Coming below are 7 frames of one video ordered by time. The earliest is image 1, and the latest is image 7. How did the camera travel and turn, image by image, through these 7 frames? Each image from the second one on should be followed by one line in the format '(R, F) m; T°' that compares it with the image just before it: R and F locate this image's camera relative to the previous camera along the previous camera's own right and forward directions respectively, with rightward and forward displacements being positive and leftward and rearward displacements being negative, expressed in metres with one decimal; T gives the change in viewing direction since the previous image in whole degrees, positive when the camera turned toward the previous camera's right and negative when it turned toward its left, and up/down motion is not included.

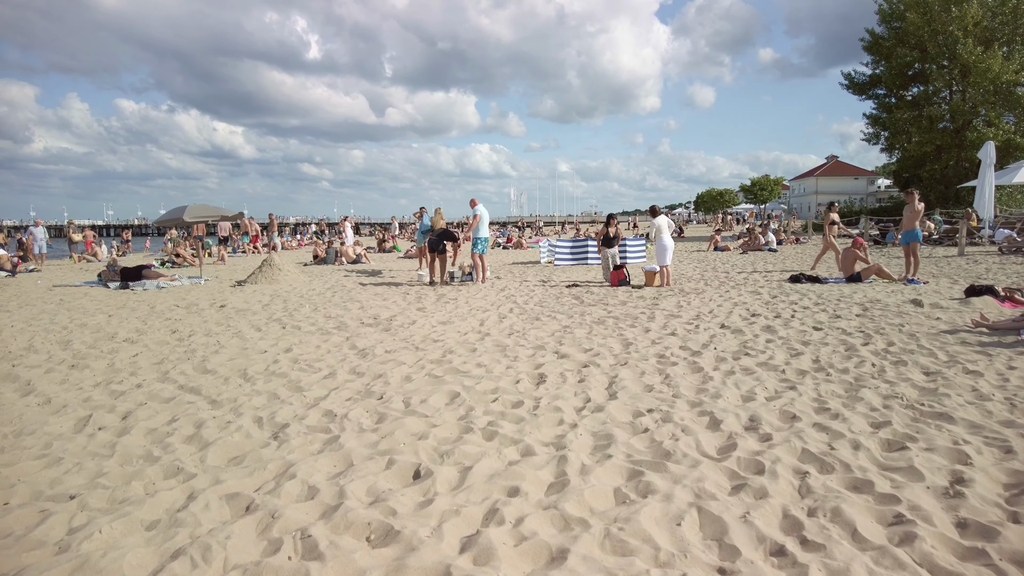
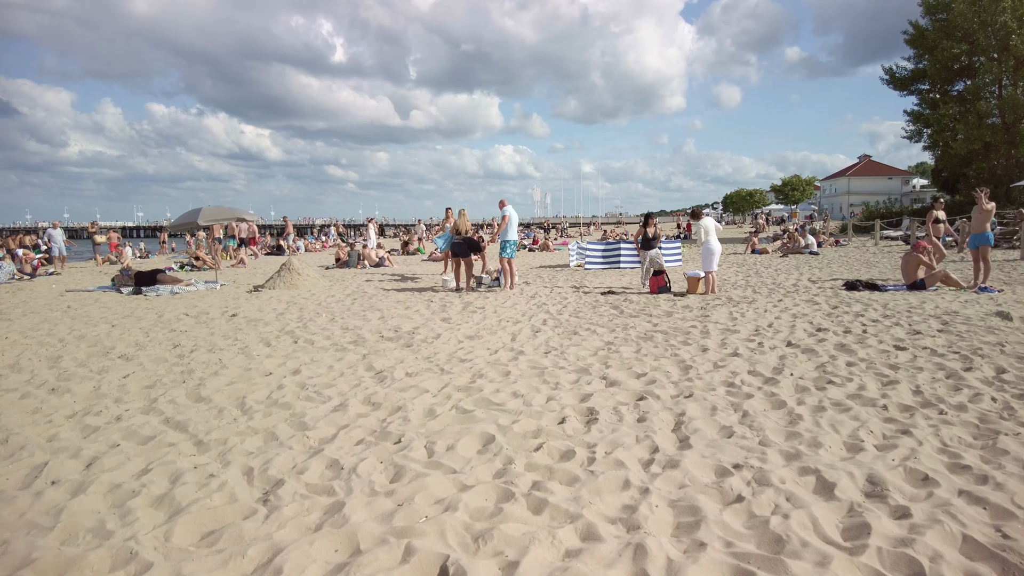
(-0.1, +0.7) m; -2°
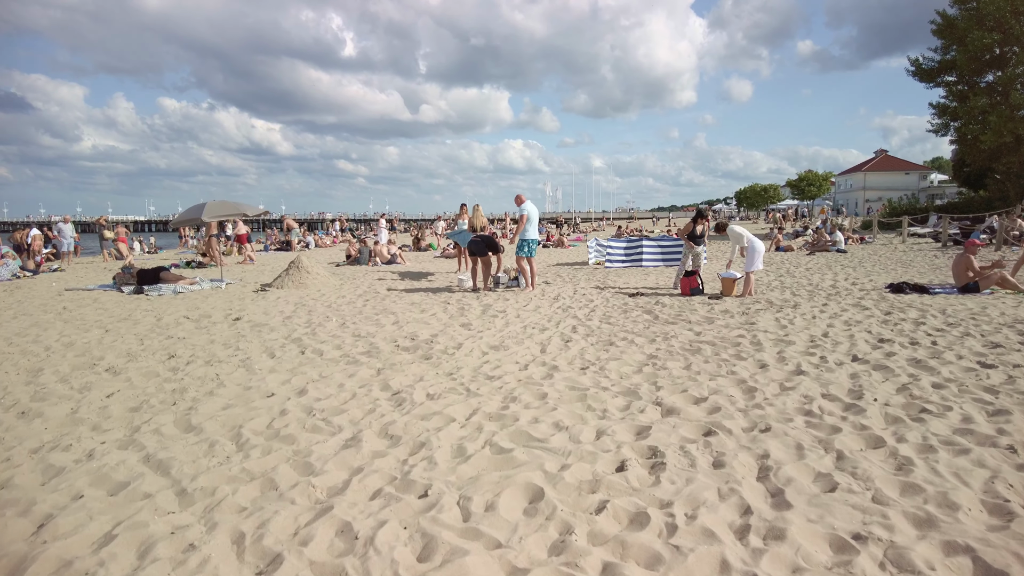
(-0.2, +0.6) m; -1°
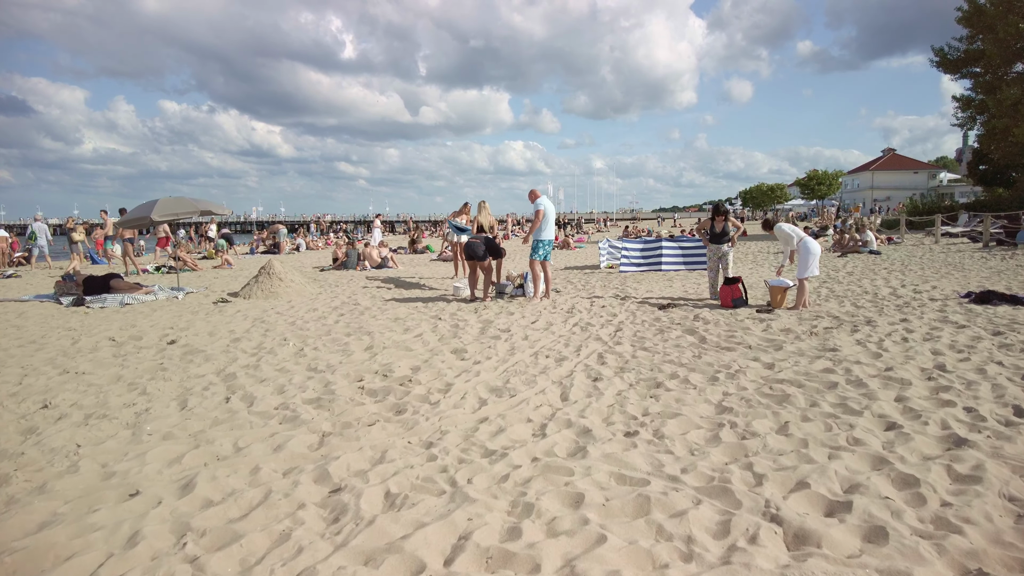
(0.0, +1.6) m; 0°
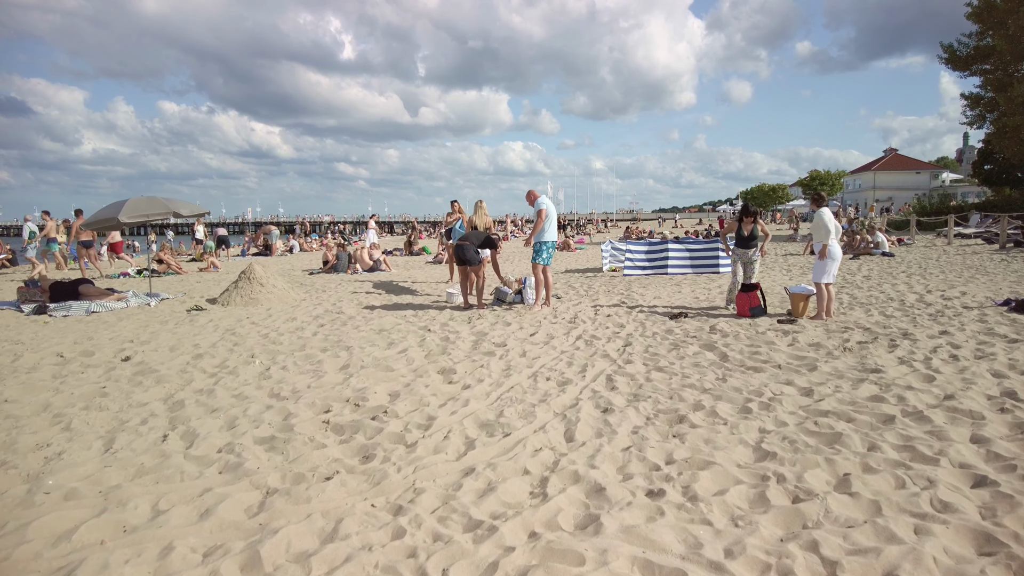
(0.0, +0.7) m; 0°
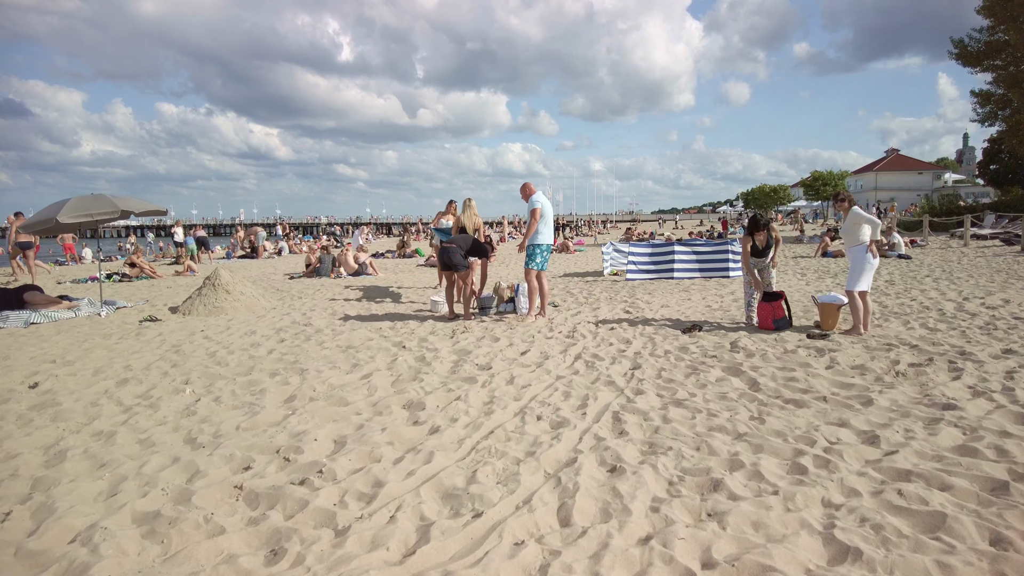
(+0.1, +0.9) m; 0°
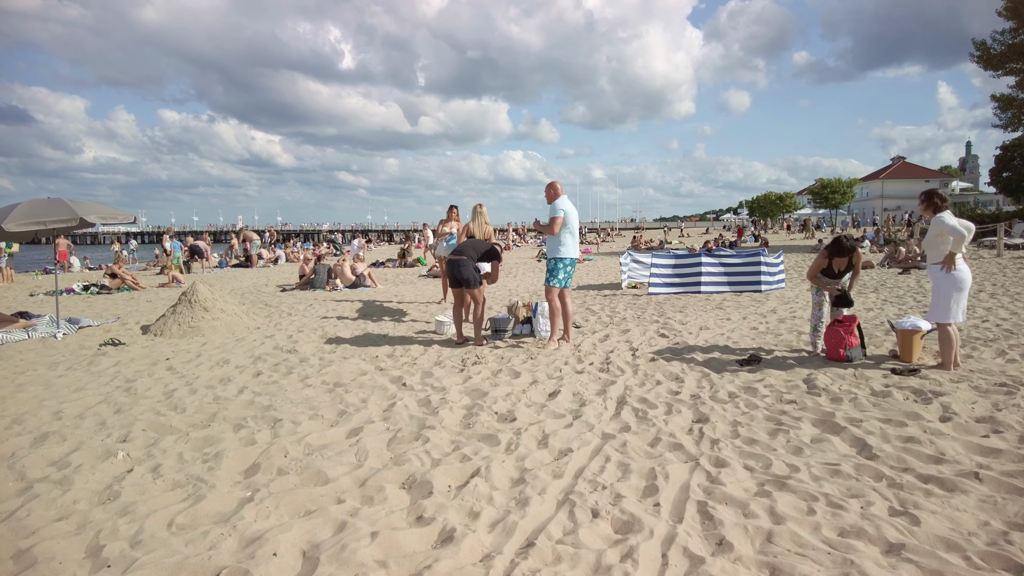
(-0.2, +1.0) m; 0°
